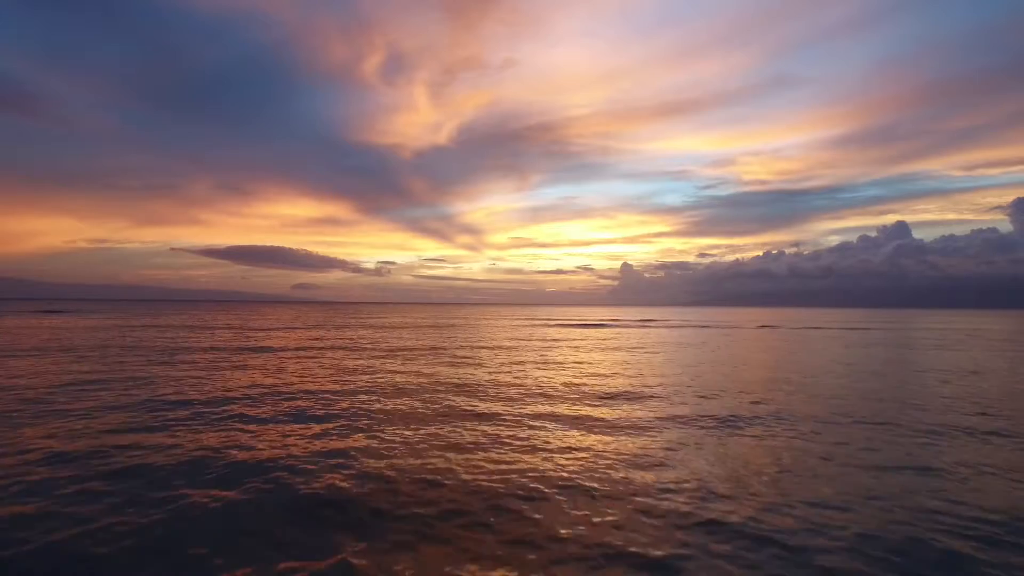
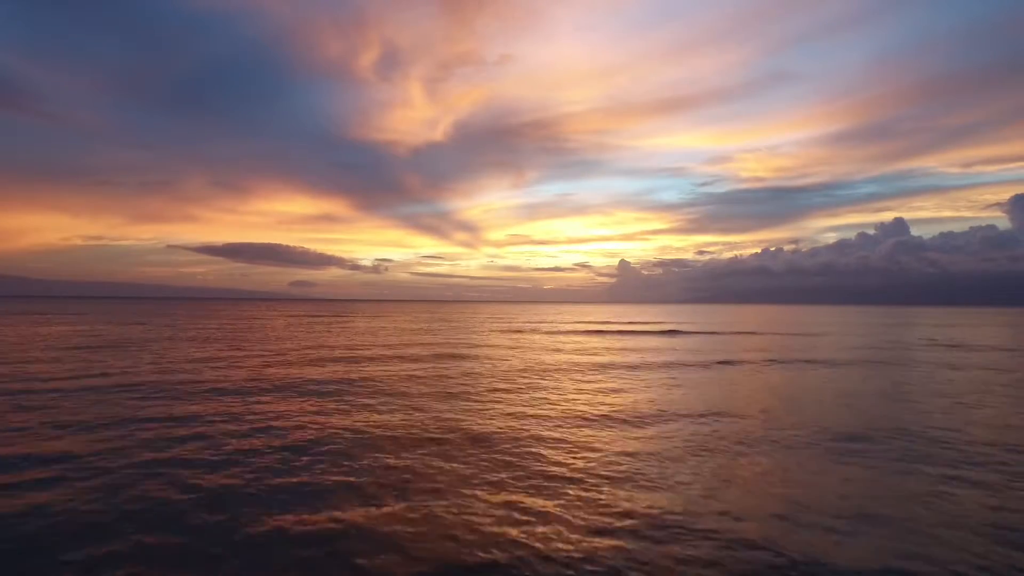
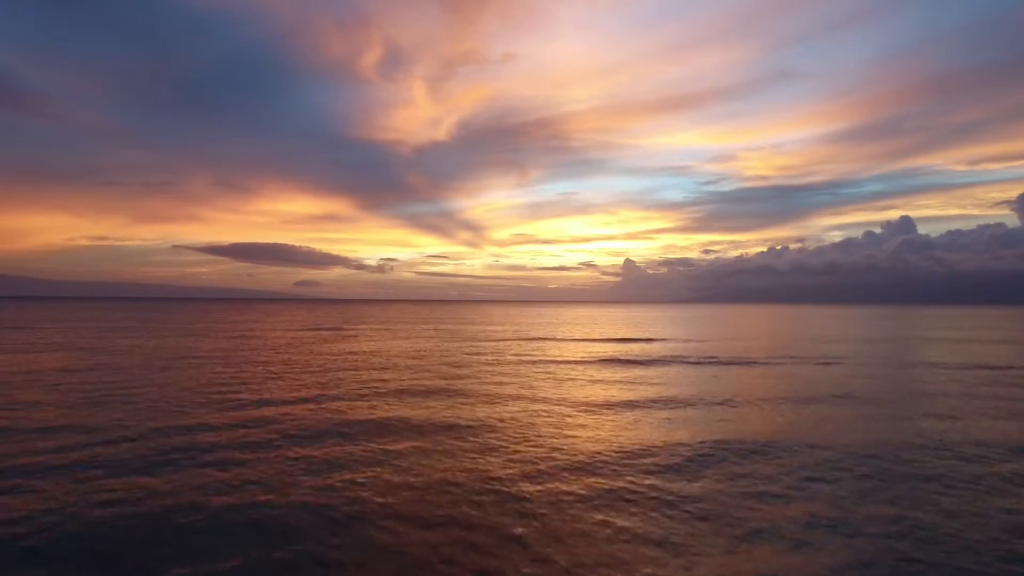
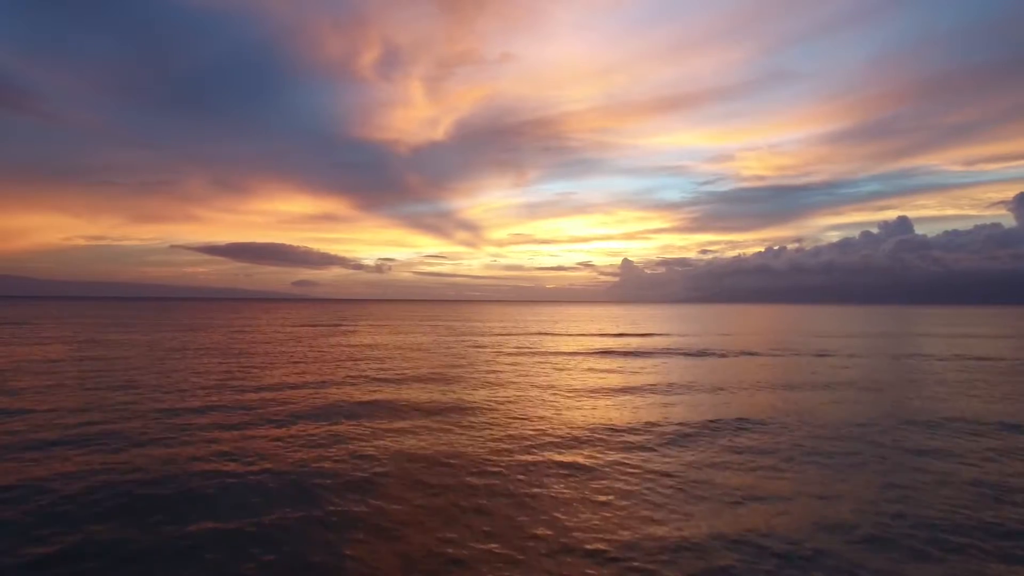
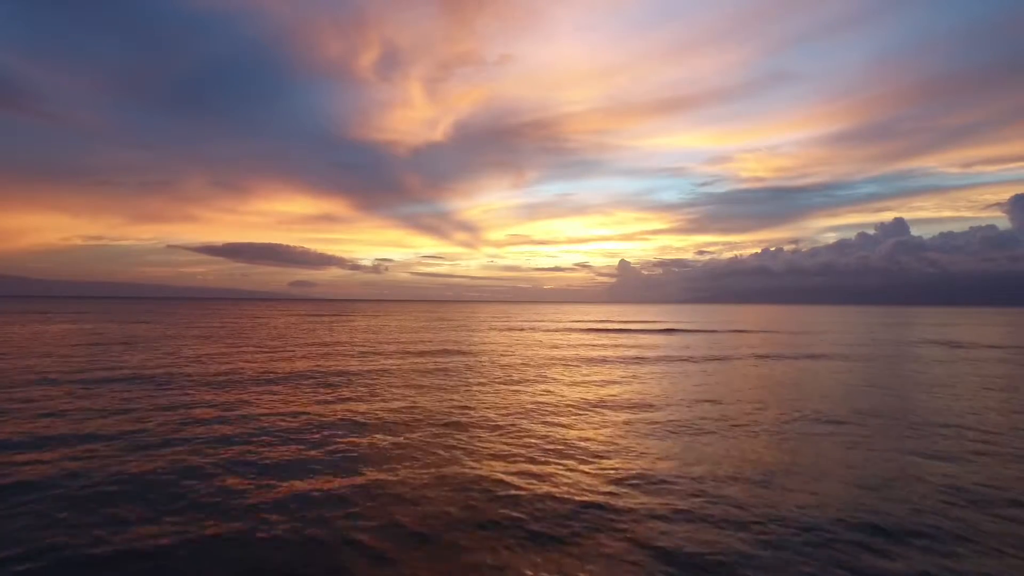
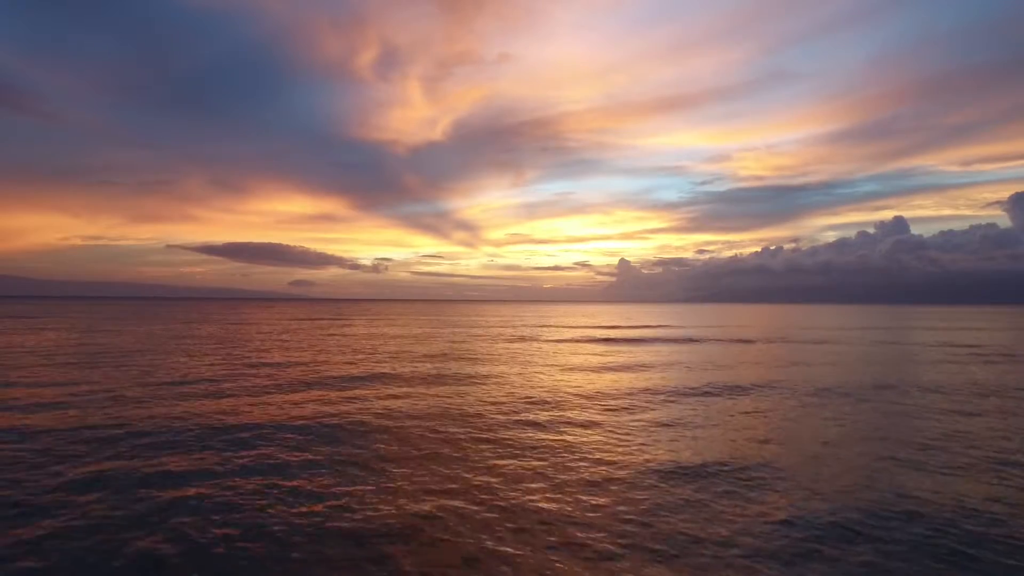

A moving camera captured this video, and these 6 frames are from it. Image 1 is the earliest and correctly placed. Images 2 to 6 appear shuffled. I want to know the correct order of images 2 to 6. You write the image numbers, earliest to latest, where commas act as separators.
5, 2, 6, 4, 3
